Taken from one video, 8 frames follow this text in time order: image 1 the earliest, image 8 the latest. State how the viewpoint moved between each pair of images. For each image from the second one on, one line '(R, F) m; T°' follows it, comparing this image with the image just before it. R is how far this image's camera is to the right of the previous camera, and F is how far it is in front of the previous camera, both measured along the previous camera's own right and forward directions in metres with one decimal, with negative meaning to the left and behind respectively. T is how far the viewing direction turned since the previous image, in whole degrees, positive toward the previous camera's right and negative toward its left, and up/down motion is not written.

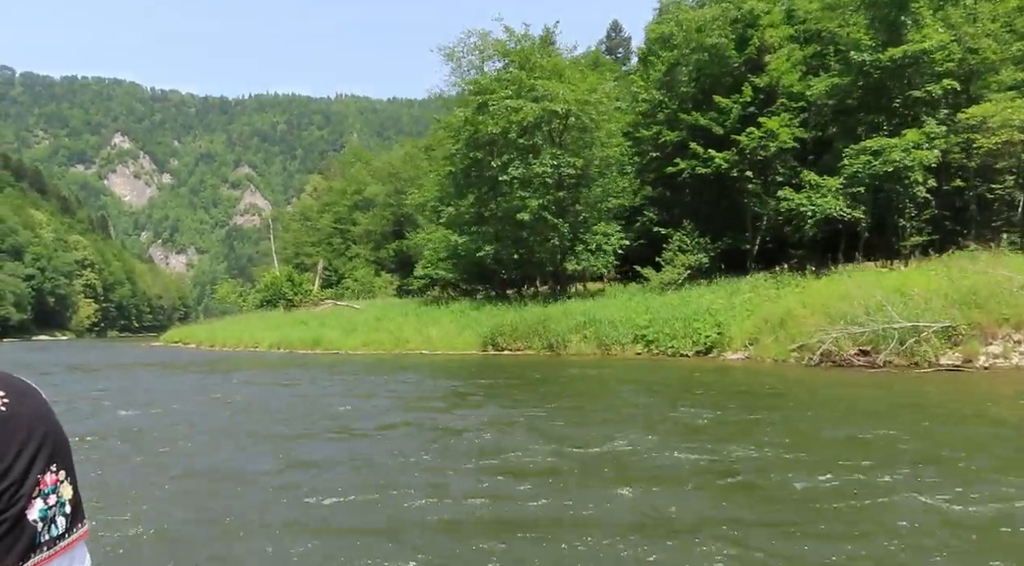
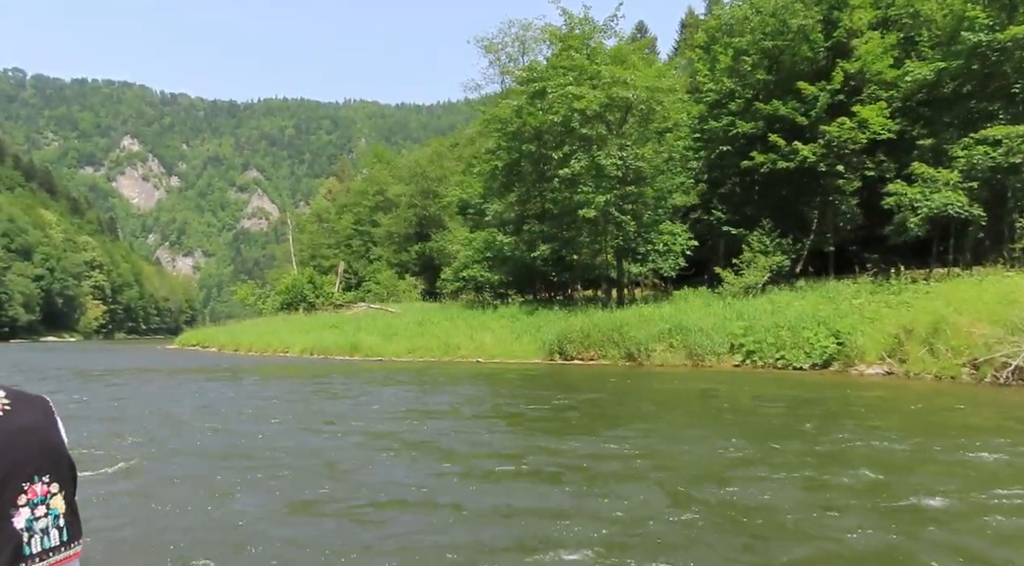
(-1.7, +2.7) m; 0°
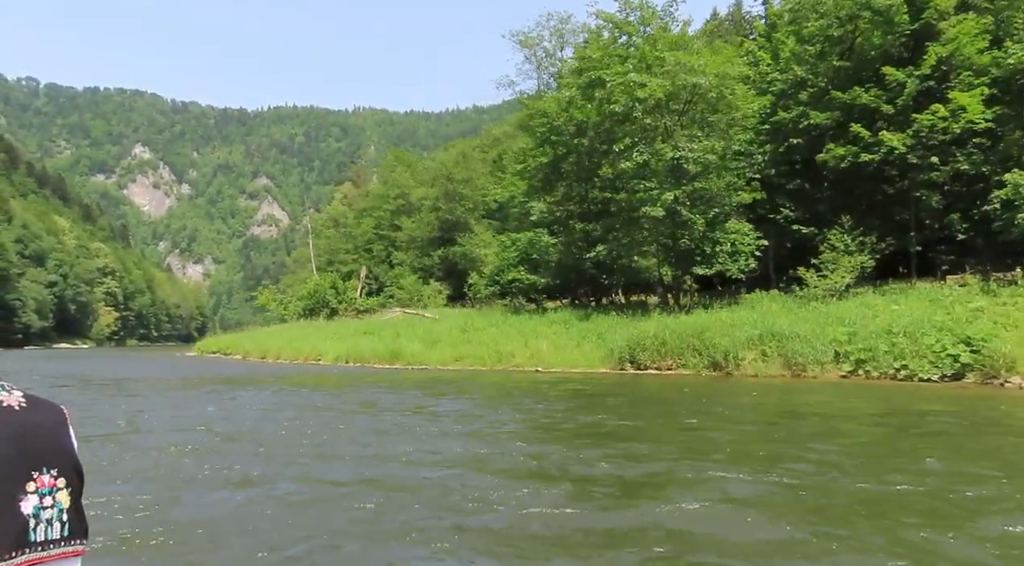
(-1.4, +2.2) m; -1°
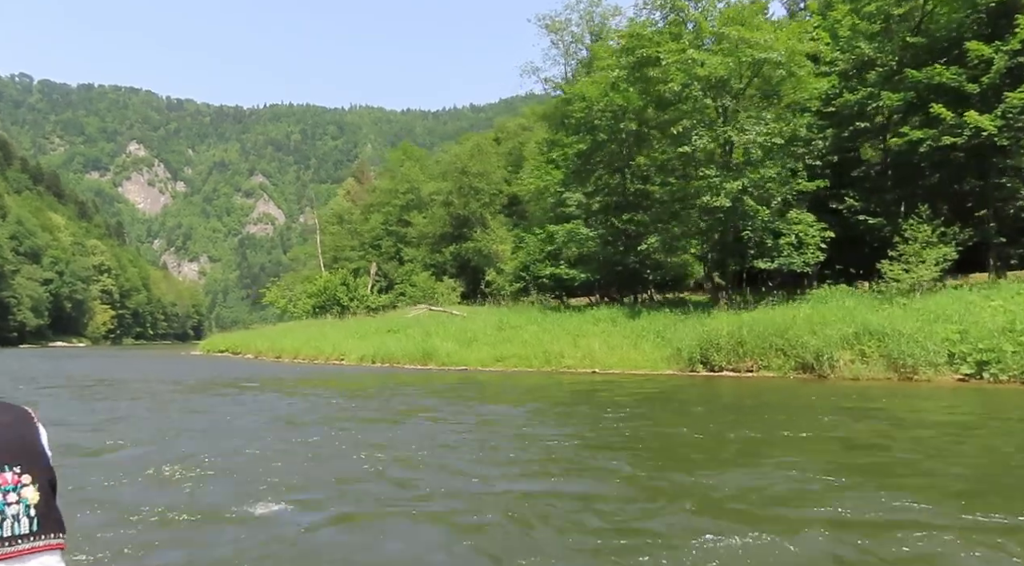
(-1.5, +2.2) m; 0°
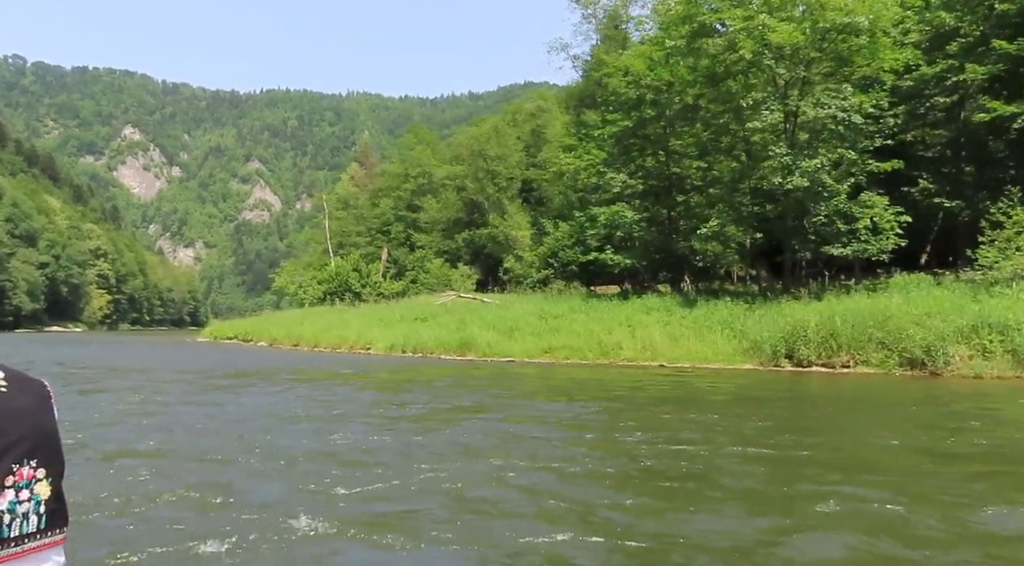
(-1.5, +2.0) m; 0°
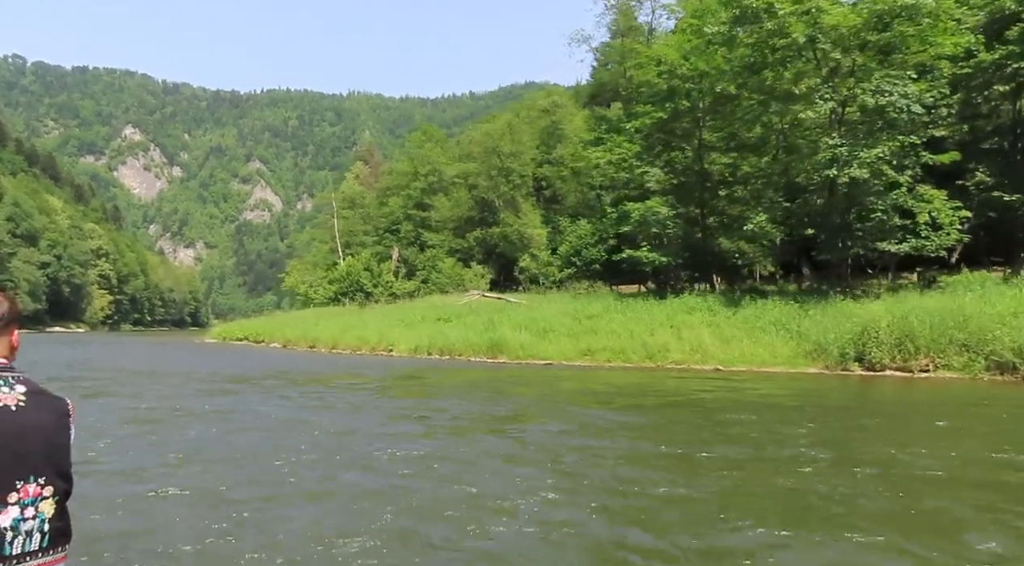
(-0.9, +1.3) m; 0°
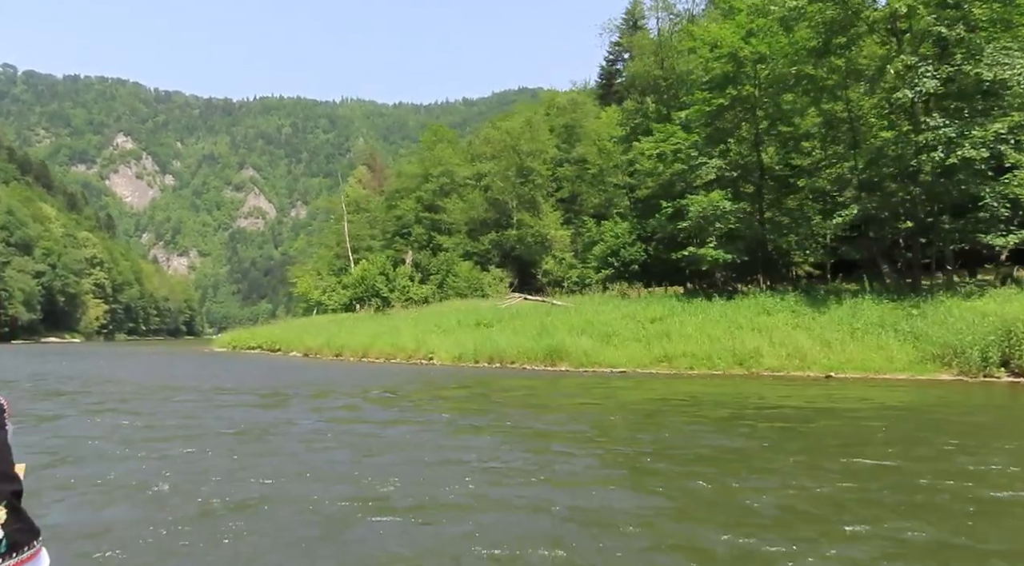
(-1.7, +2.3) m; 0°
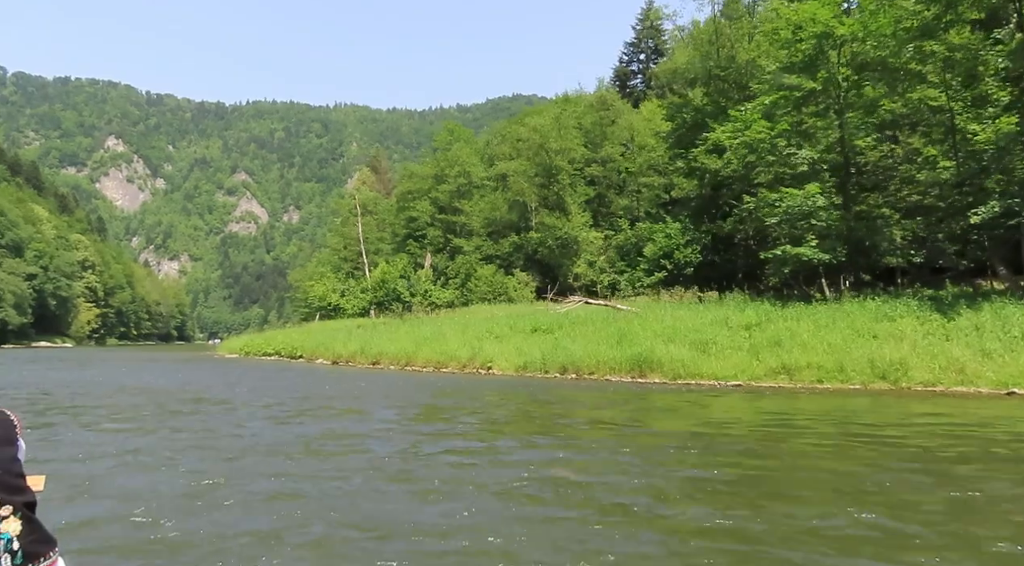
(-2.1, +2.7) m; +1°
